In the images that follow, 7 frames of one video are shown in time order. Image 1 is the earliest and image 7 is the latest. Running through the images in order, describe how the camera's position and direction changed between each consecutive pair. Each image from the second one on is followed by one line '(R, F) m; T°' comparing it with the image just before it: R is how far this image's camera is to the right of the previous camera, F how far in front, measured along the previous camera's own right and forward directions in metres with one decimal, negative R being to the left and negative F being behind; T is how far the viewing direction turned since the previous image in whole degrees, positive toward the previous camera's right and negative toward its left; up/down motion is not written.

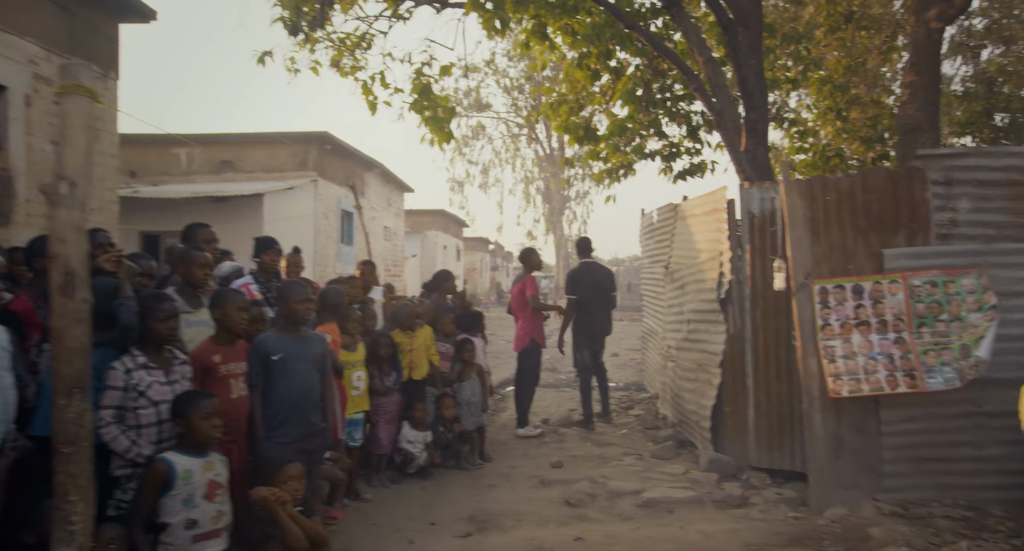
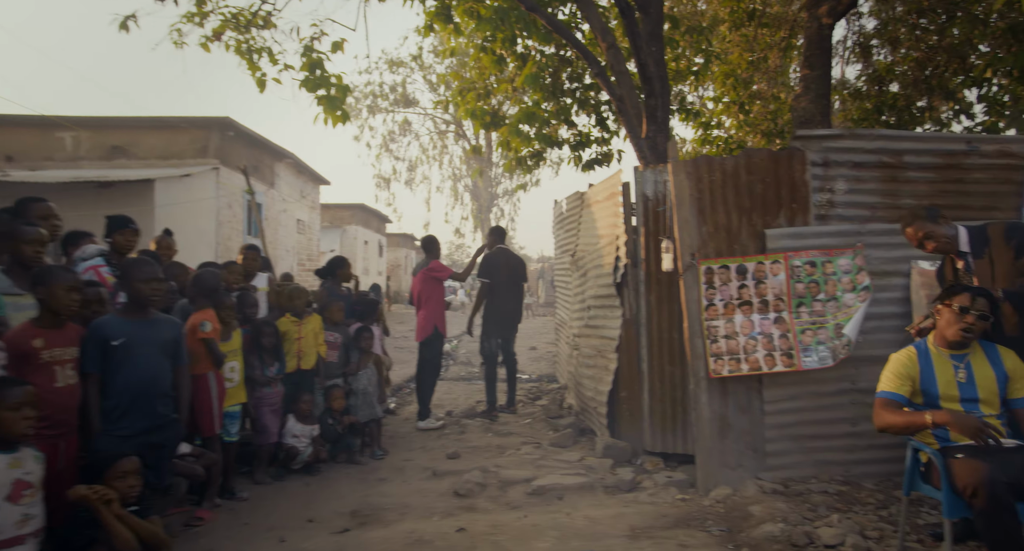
(+0.3, +0.2) m; +6°
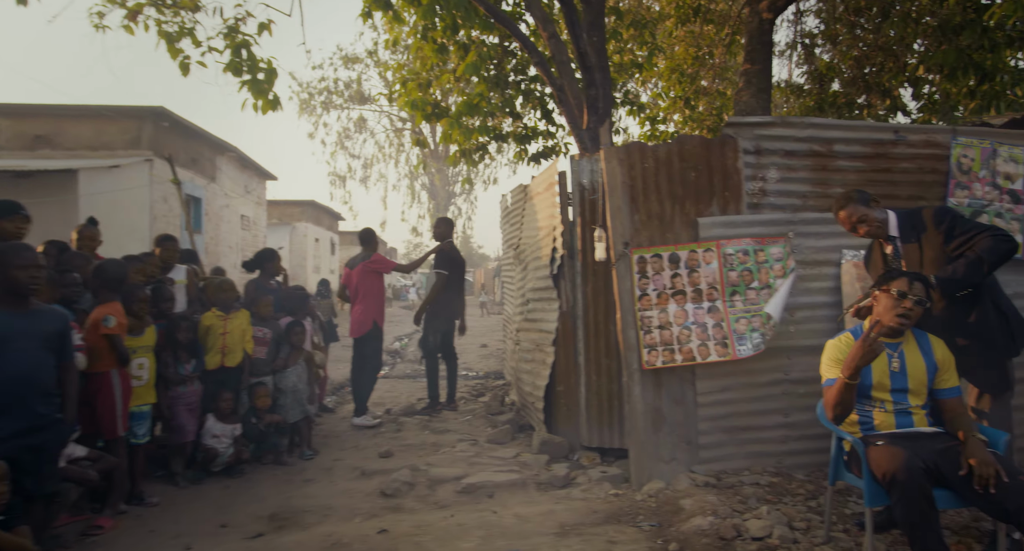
(+0.2, +0.2) m; +4°
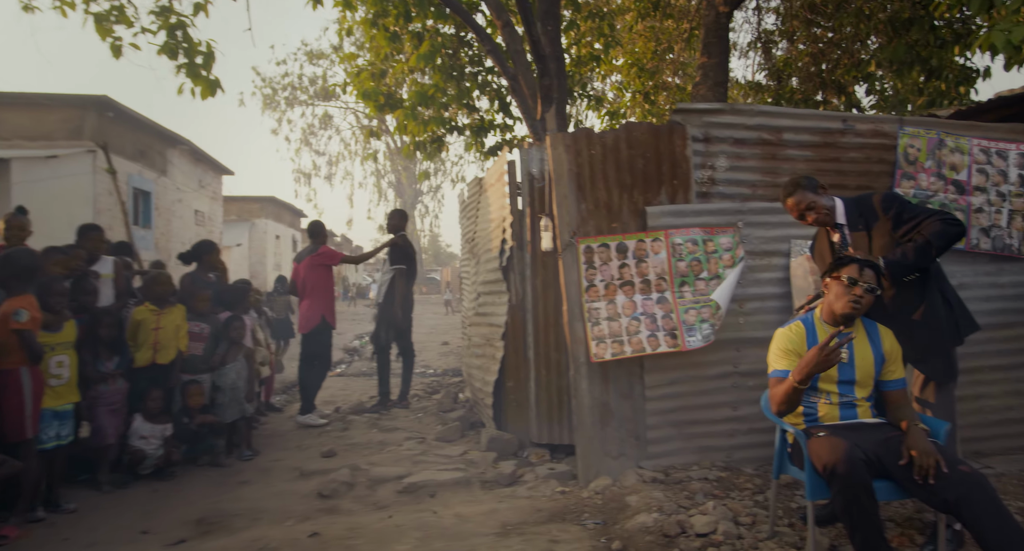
(+0.2, +0.2) m; +3°
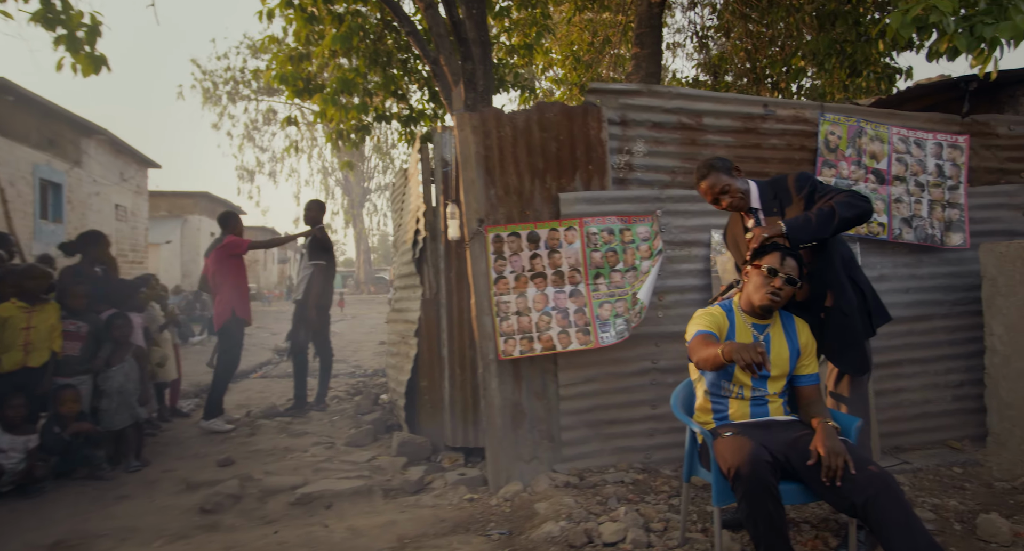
(+0.3, +0.3) m; +4°
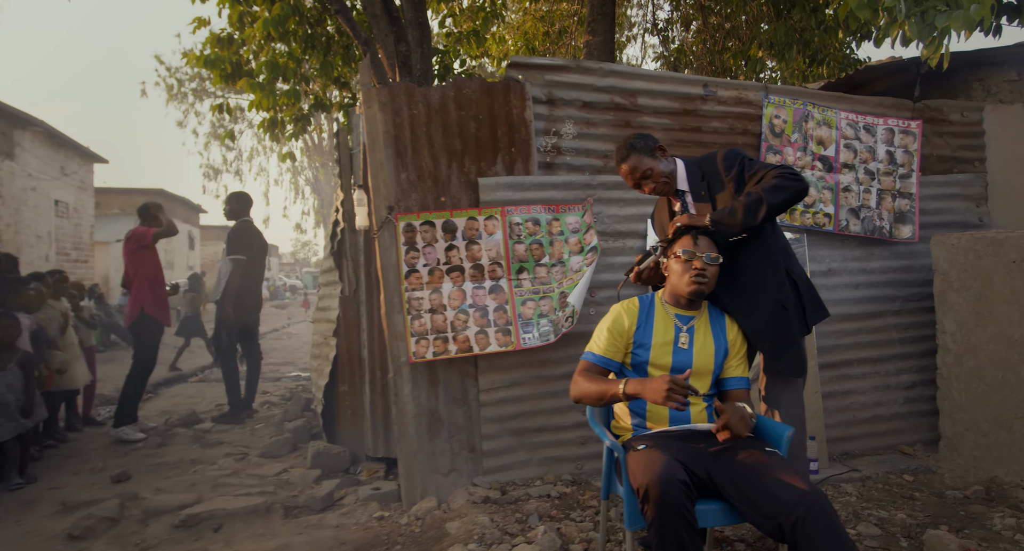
(+0.3, +0.4) m; +2°
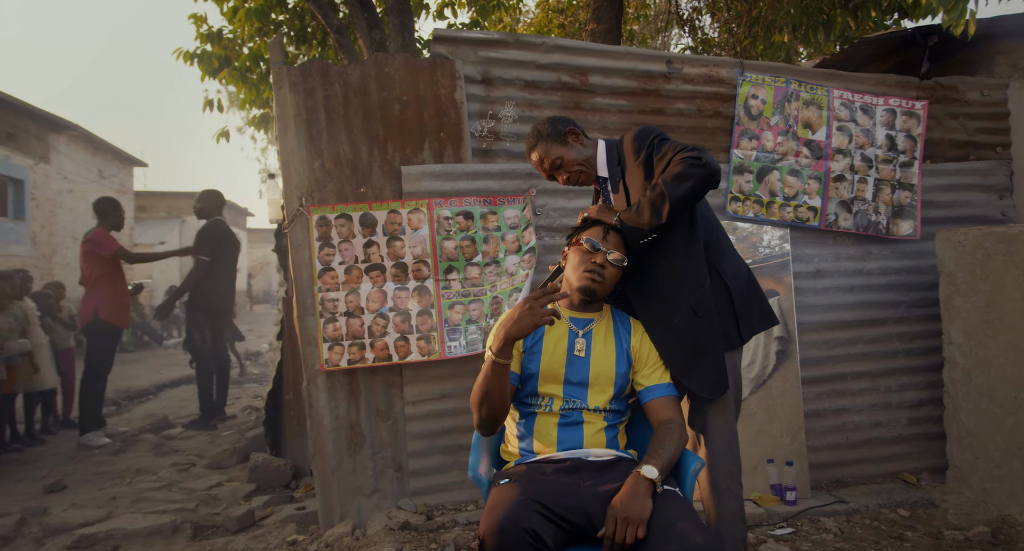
(+0.6, +0.4) m; -4°
